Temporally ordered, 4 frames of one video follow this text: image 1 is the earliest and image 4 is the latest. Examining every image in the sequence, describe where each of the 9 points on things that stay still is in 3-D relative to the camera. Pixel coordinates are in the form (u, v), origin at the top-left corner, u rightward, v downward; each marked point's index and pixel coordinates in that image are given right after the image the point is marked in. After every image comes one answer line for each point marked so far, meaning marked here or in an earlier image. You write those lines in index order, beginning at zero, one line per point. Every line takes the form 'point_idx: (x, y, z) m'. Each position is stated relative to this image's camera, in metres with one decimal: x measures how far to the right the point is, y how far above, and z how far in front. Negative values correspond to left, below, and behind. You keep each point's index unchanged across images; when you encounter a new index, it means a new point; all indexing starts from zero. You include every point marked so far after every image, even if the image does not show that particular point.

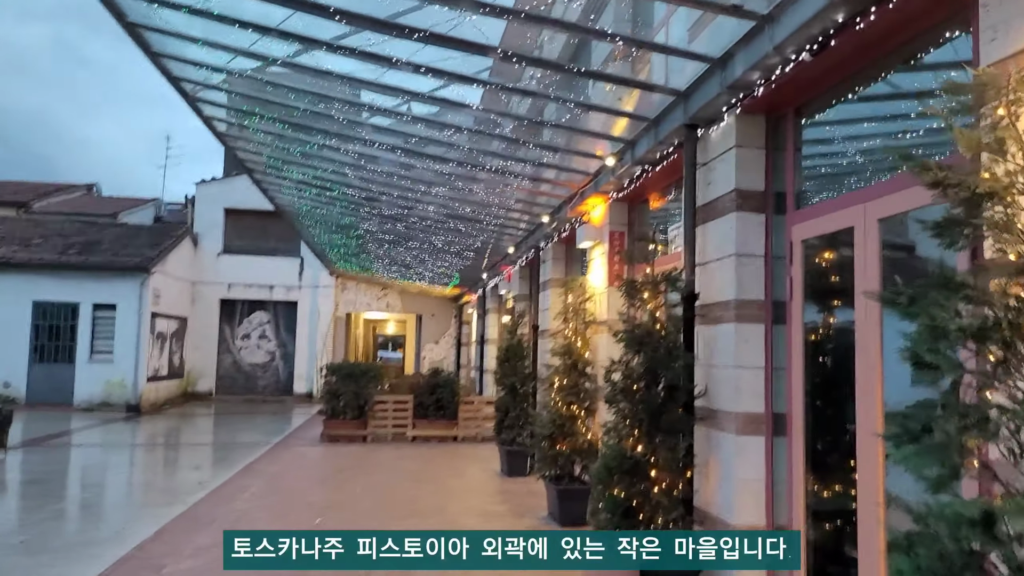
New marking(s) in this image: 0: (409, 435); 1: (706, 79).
0: (-1.6, -2.2, +12.5) m
1: (+1.0, +1.1, +4.2) m
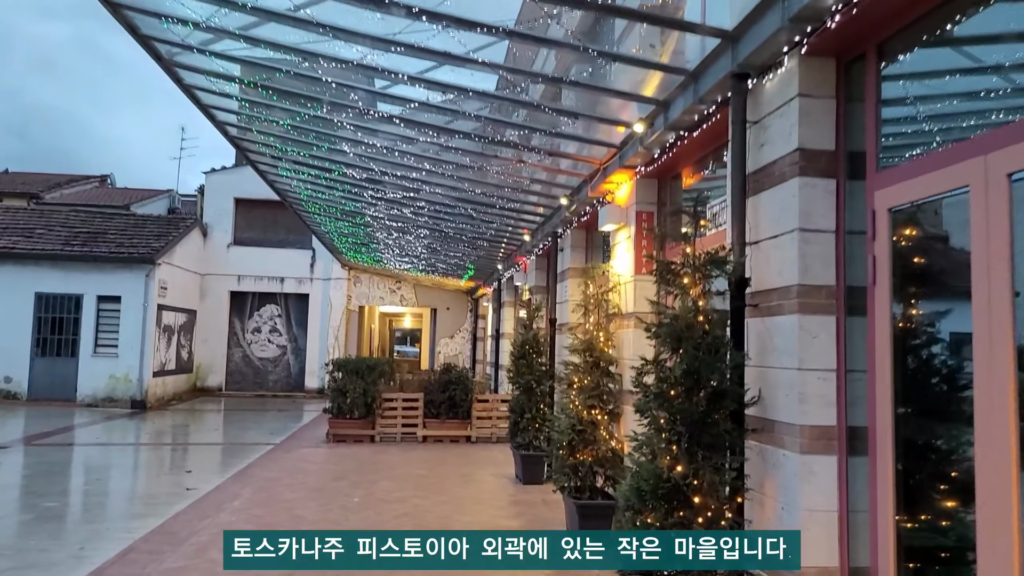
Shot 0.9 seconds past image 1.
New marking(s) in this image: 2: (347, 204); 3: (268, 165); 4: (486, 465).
0: (-1.3, -2.1, +11.8) m
1: (+1.0, +1.1, +3.4) m
2: (-2.3, +1.1, +11.4) m
3: (-3.0, +1.5, +10.3) m
4: (-0.3, -2.1, +9.7) m
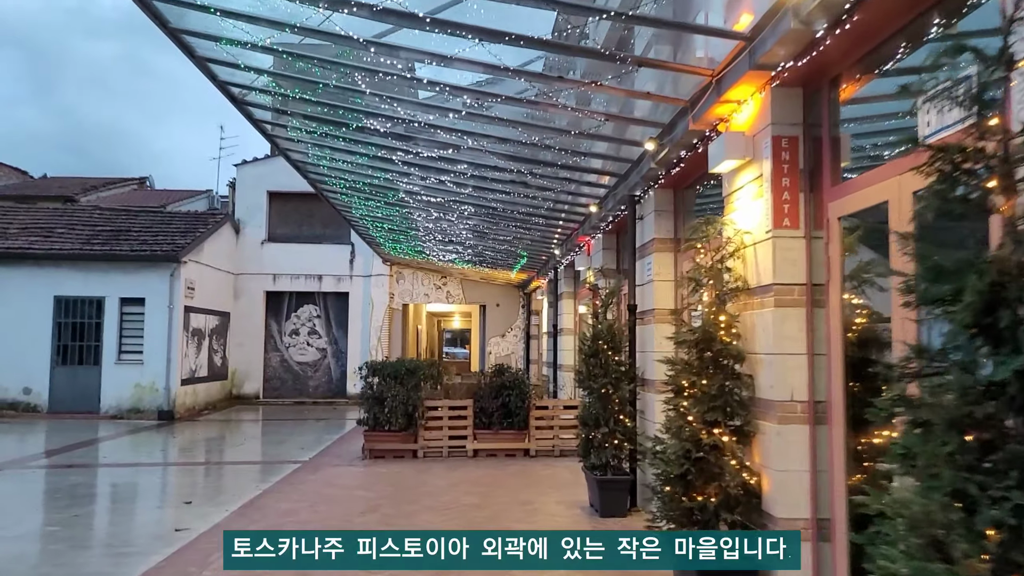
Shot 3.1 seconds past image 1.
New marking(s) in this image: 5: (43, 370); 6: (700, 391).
0: (-0.5, -2.0, +10.0) m
1: (+1.2, +1.3, +1.6) m
2: (-1.5, +1.2, +9.7) m
3: (-2.4, +1.6, +8.7) m
4: (+0.4, -1.9, +7.9) m
5: (-8.8, -1.5, +15.5) m
6: (+1.0, -0.5, +4.2) m
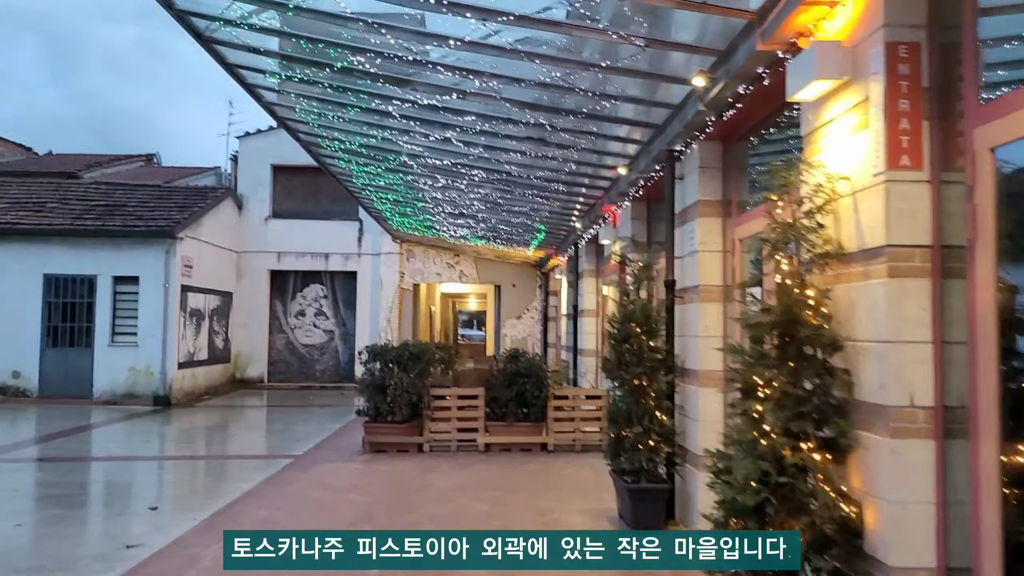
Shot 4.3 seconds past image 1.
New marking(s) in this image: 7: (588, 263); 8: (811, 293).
0: (-0.4, -1.7, +9.0) m
1: (+1.2, +1.4, +0.4) m
2: (-1.4, +1.5, +8.7) m
3: (-2.2, +1.8, +7.6) m
4: (+0.5, -1.7, +6.8) m
5: (-8.5, -1.1, +14.7) m
6: (+1.0, -0.4, +3.1) m
7: (+1.0, +0.3, +11.1) m
8: (+1.2, 0.0, +3.2) m
